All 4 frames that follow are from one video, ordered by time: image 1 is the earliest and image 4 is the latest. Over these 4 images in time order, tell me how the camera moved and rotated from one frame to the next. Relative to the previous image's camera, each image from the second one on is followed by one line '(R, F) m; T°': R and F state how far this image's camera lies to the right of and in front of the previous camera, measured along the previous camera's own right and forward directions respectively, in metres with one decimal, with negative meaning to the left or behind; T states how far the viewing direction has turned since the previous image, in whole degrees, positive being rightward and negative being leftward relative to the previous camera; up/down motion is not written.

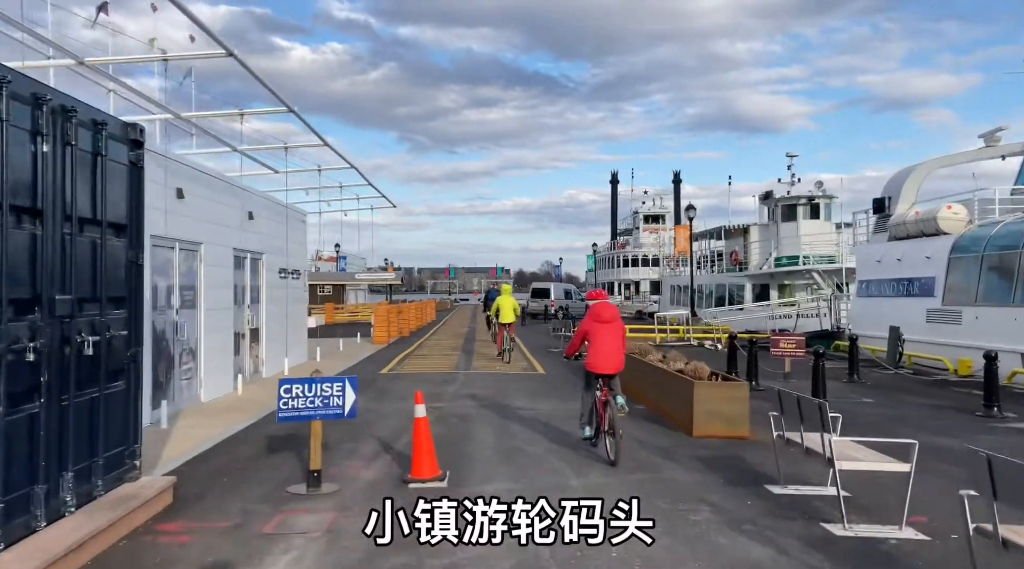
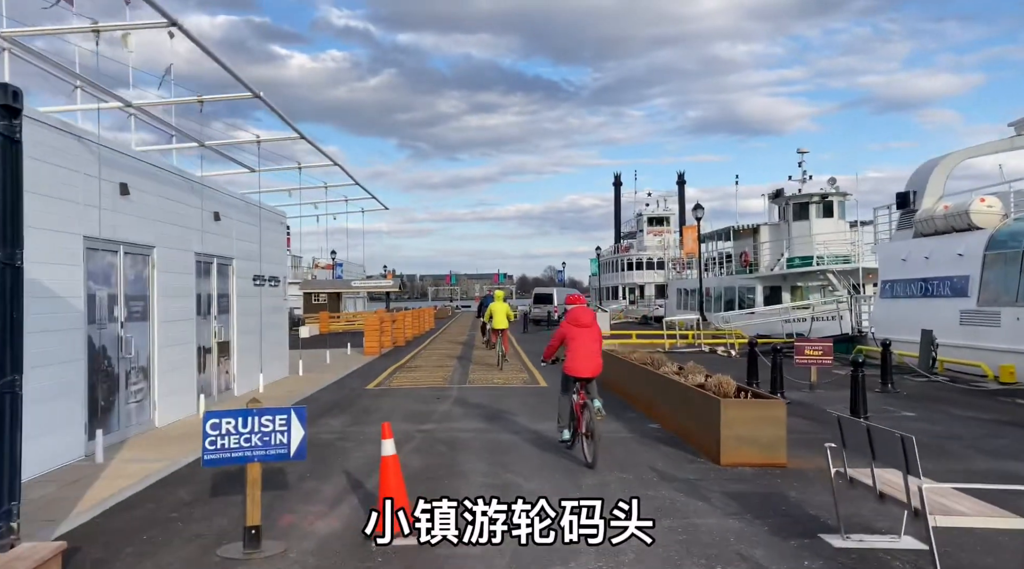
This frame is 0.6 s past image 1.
(+0.1, +1.3) m; 0°
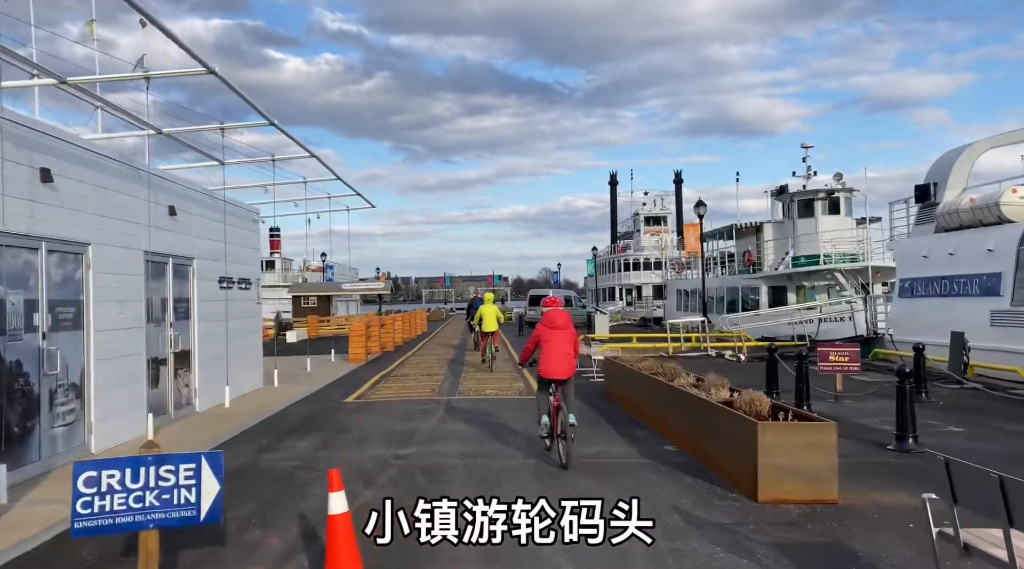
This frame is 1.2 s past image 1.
(0.0, +1.3) m; 0°
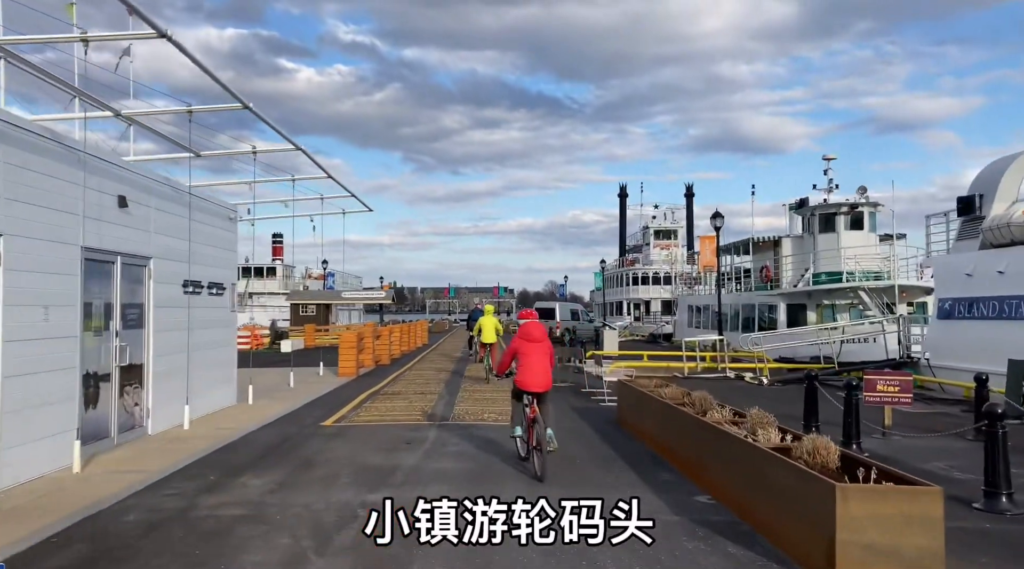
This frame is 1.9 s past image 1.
(0.0, +1.5) m; -1°
